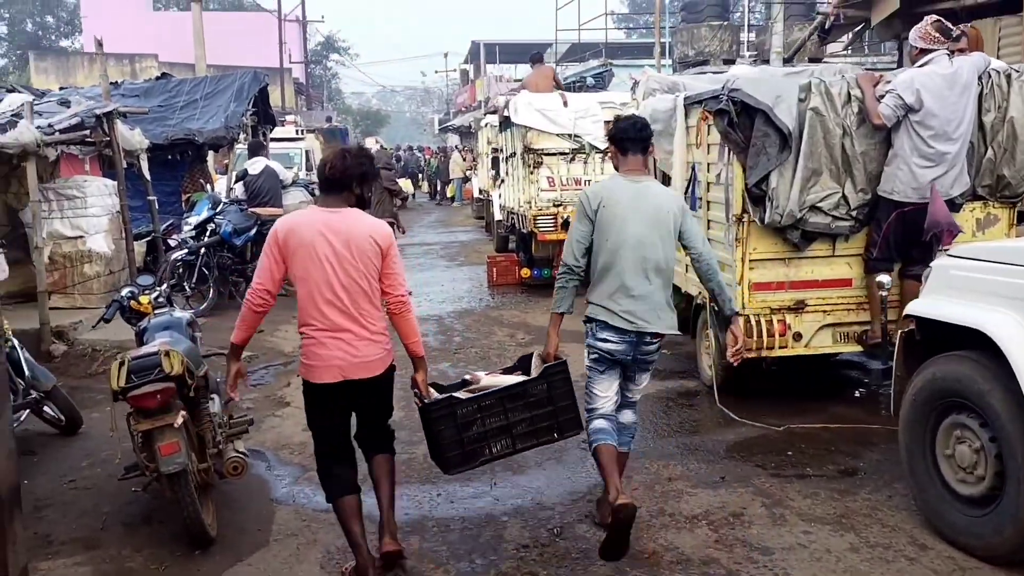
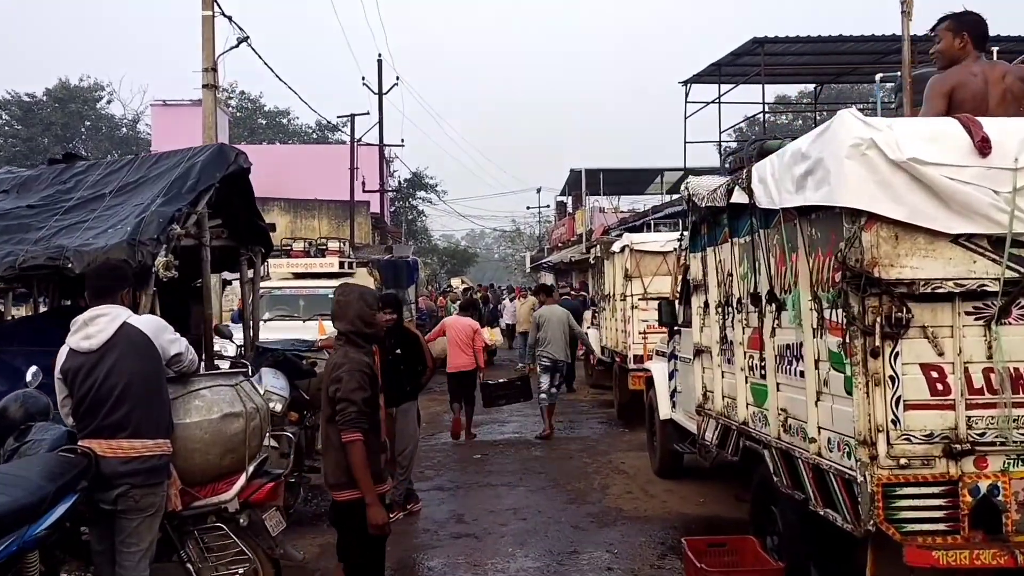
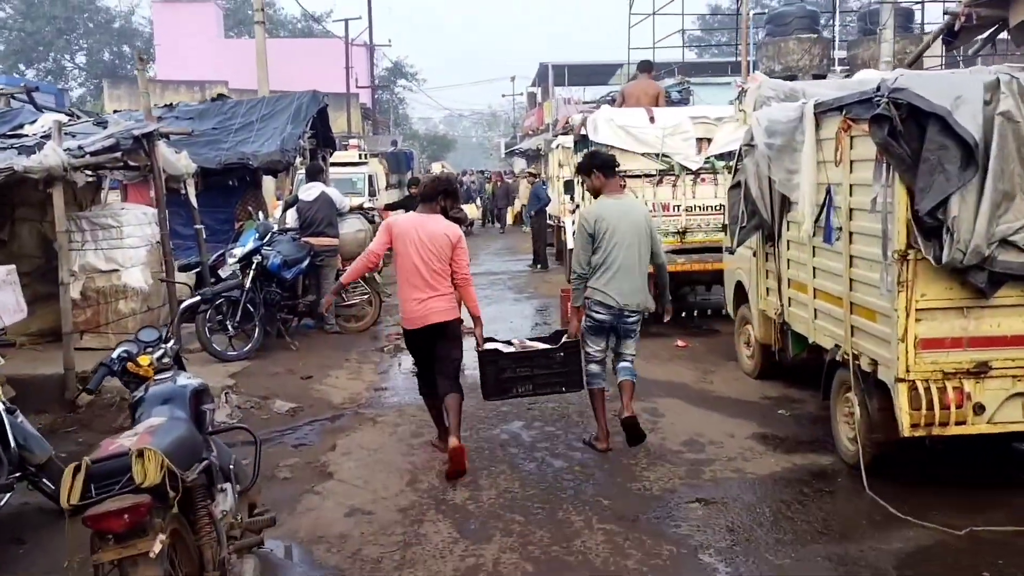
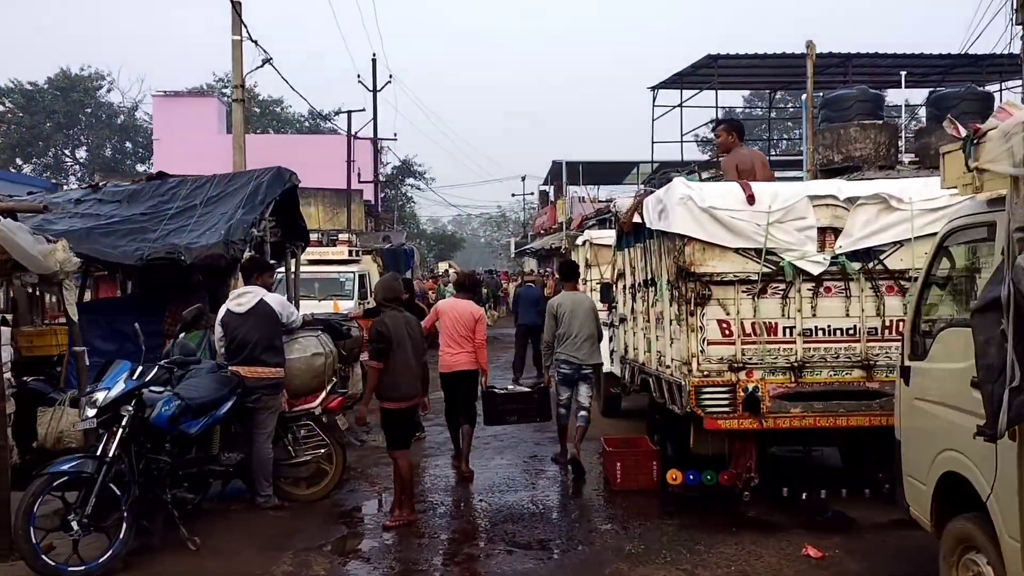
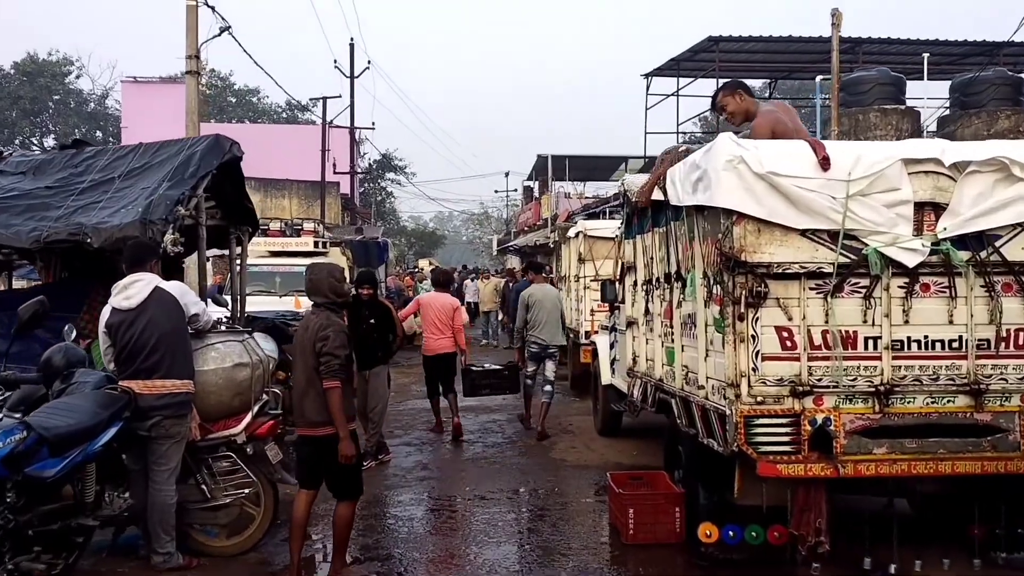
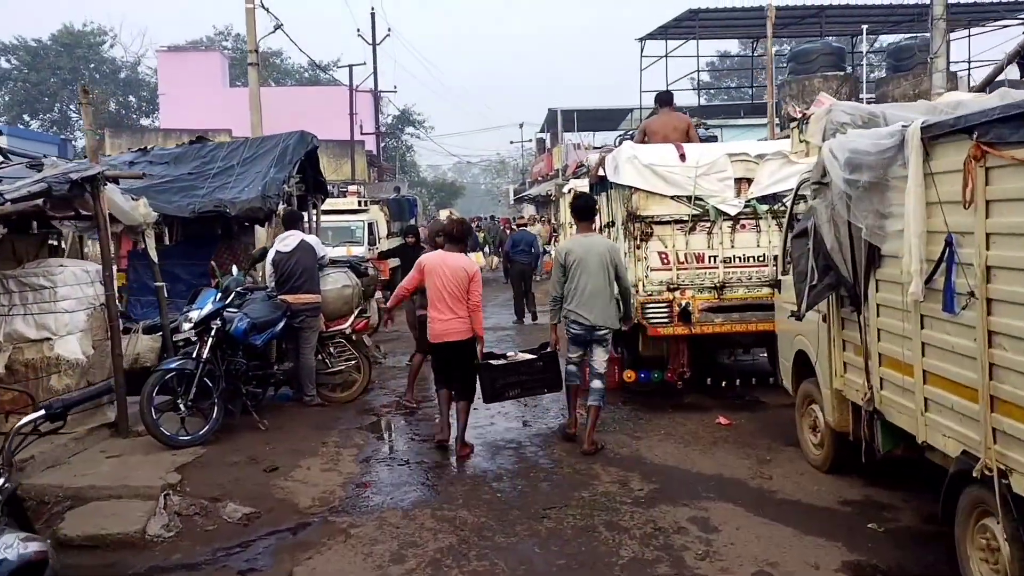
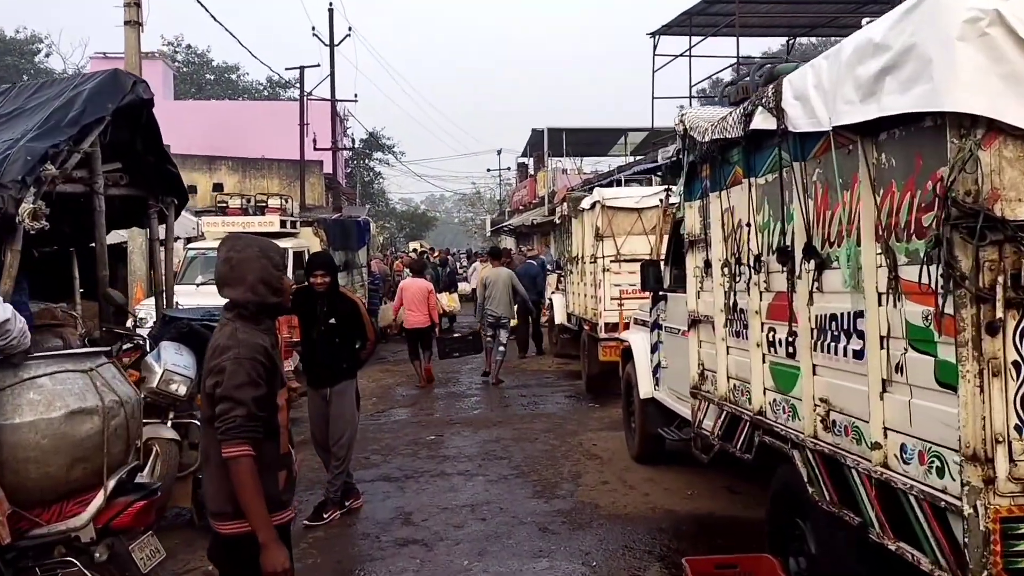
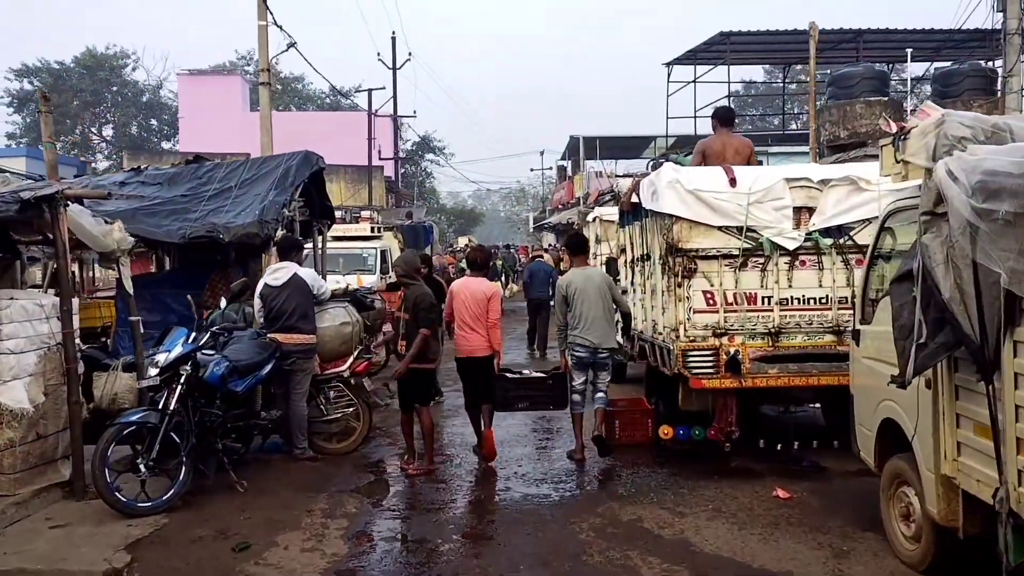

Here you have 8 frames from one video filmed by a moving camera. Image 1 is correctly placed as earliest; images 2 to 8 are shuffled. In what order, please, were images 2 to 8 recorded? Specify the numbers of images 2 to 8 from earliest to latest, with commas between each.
3, 6, 8, 4, 5, 2, 7
